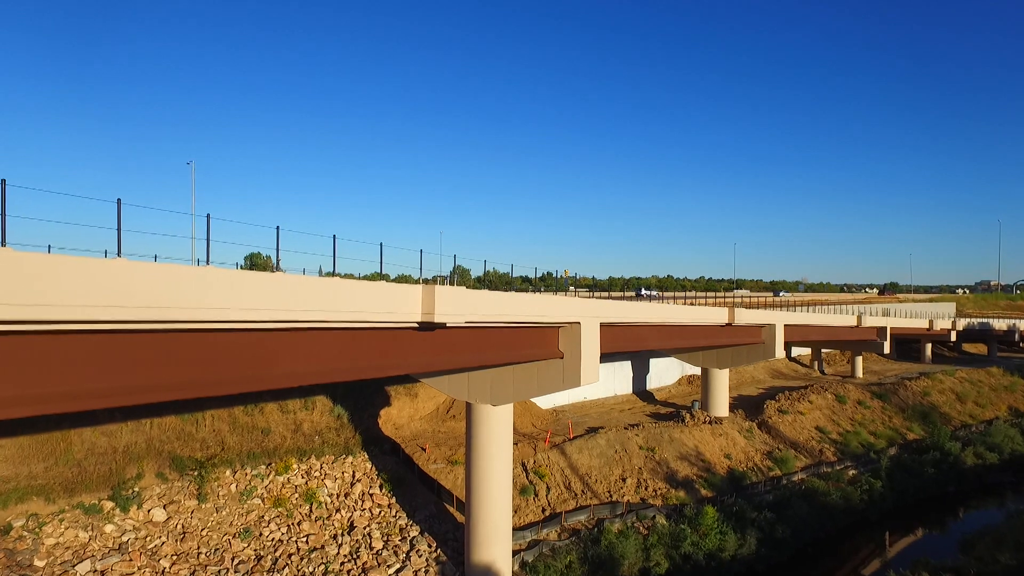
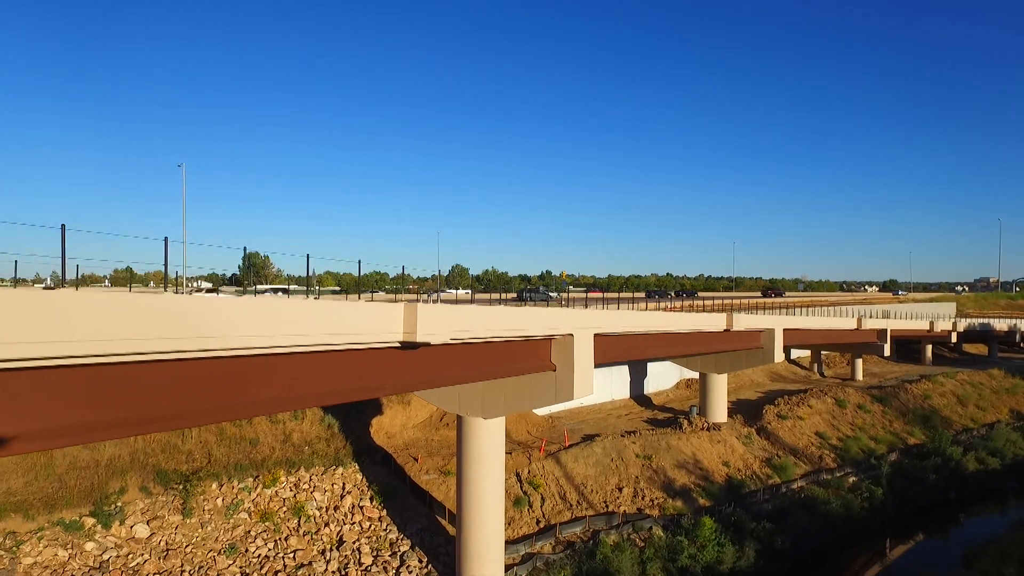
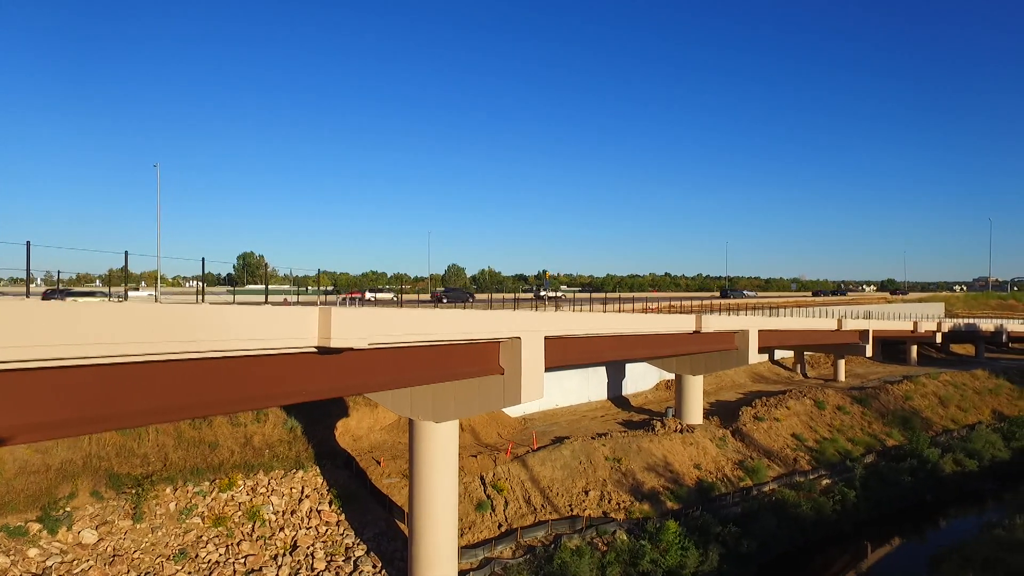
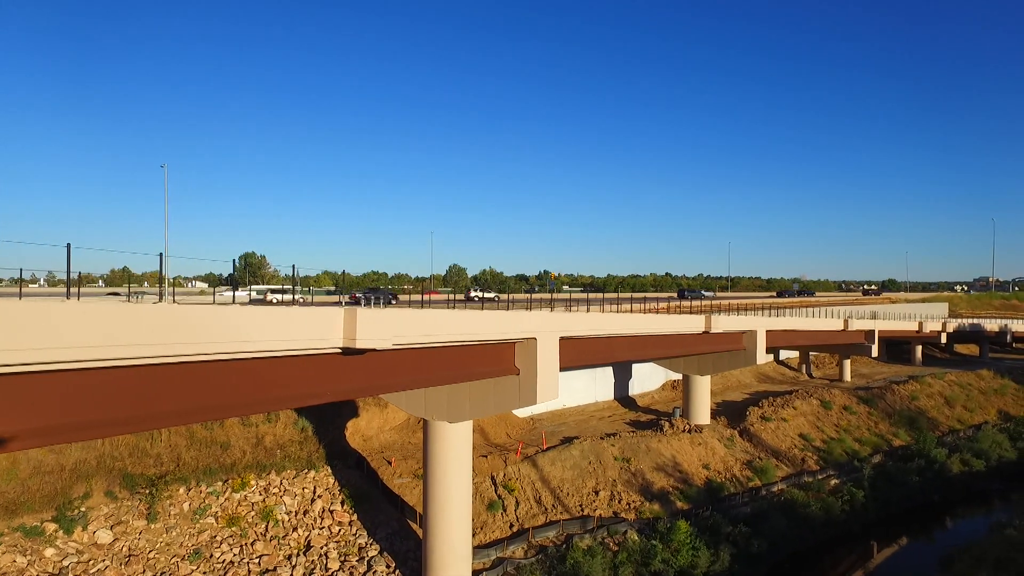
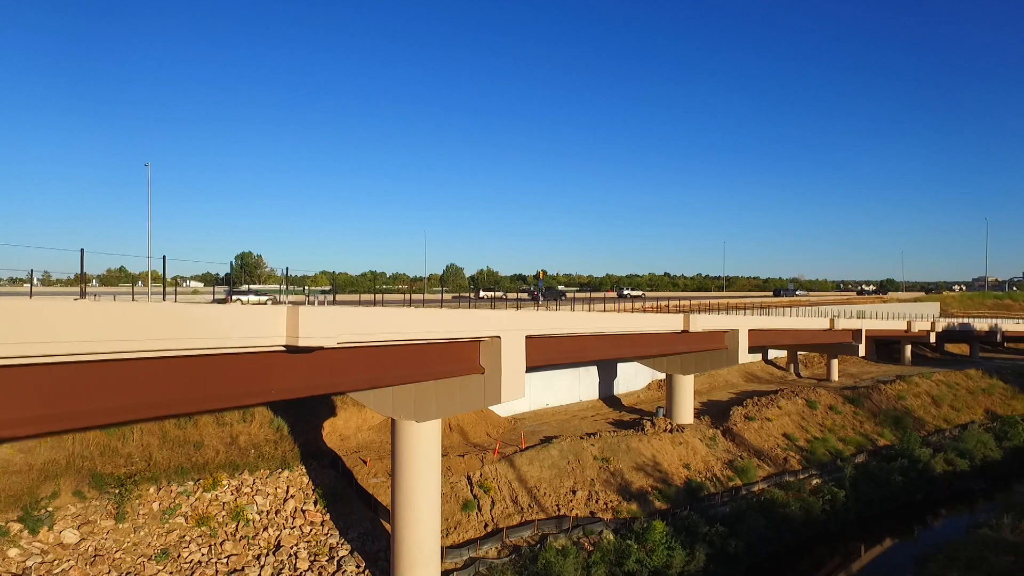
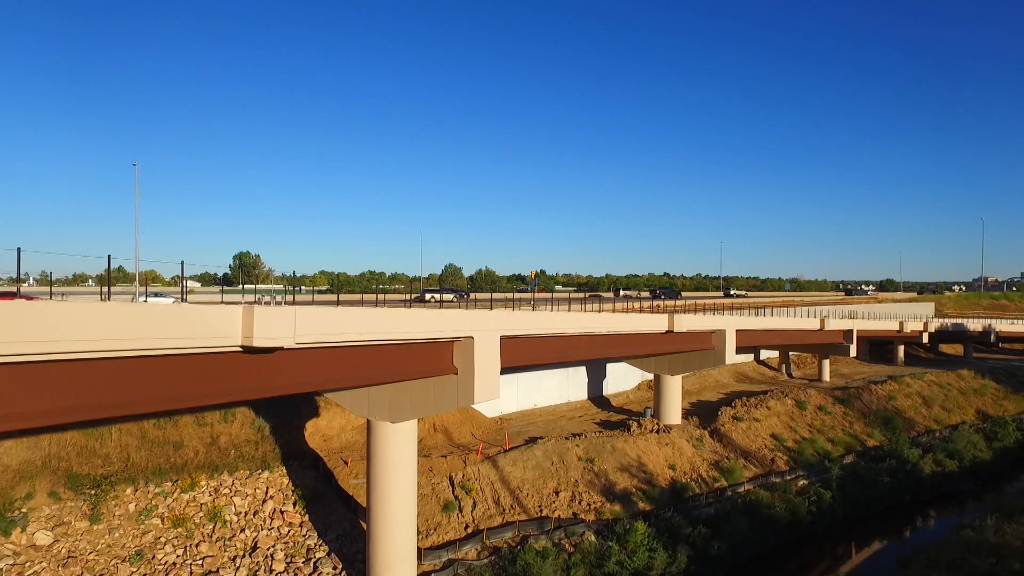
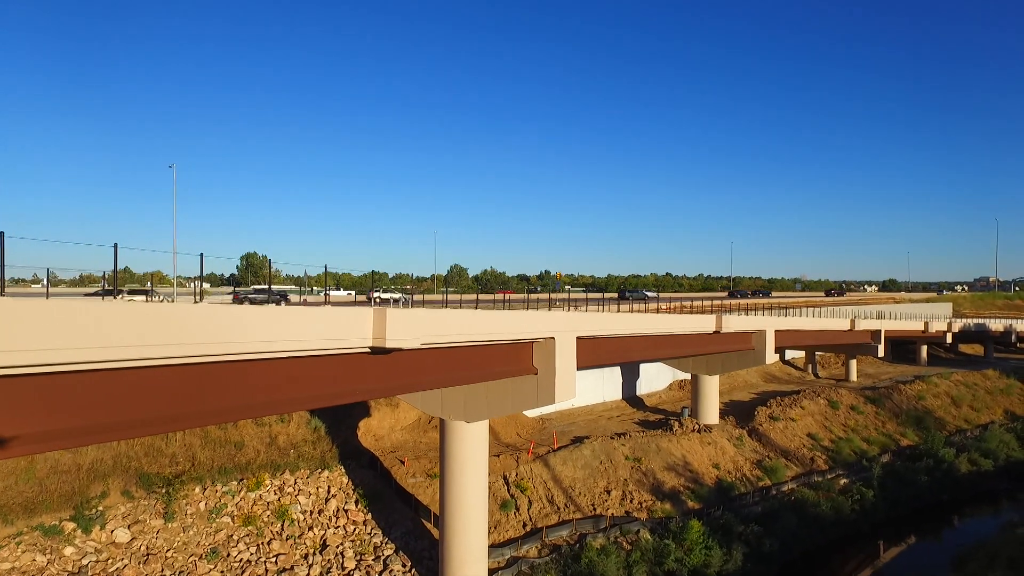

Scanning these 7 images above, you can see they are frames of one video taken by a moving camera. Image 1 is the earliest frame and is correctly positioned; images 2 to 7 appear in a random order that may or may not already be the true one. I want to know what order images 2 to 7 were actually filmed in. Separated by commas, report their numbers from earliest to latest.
2, 7, 4, 3, 5, 6
